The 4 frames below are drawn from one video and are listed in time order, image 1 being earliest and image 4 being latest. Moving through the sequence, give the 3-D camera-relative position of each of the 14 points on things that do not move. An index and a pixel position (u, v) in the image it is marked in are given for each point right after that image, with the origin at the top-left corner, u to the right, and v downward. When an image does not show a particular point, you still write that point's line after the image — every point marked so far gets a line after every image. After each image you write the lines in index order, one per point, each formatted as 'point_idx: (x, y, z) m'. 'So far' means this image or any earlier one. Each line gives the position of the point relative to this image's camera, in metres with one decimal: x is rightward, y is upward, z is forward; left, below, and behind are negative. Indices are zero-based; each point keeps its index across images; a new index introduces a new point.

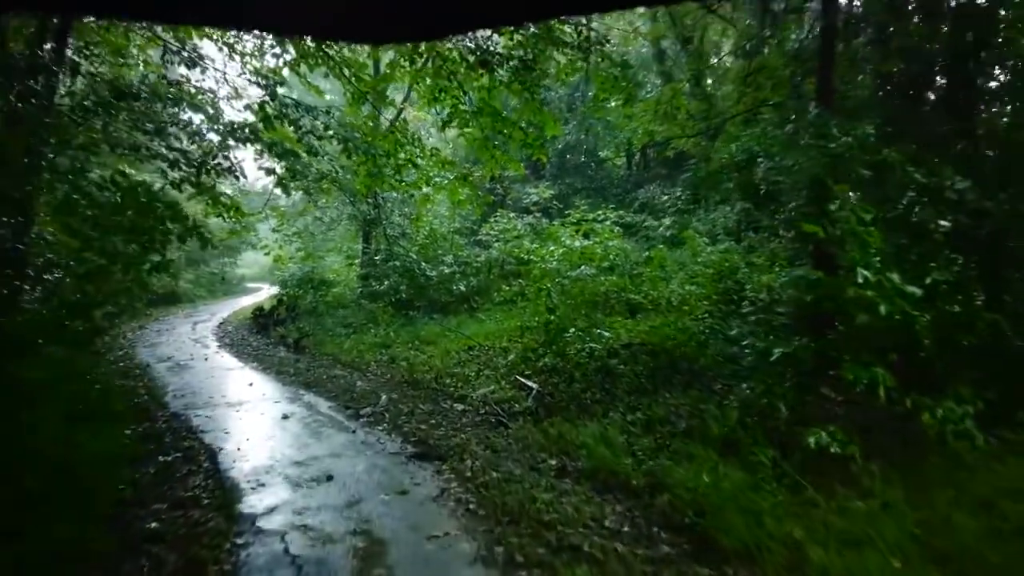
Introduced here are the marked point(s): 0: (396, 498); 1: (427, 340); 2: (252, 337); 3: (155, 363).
0: (-0.8, -1.5, +5.4) m
1: (-1.4, -0.8, +12.2) m
2: (-5.0, -1.0, +14.5) m
3: (-5.4, -1.1, +11.3) m
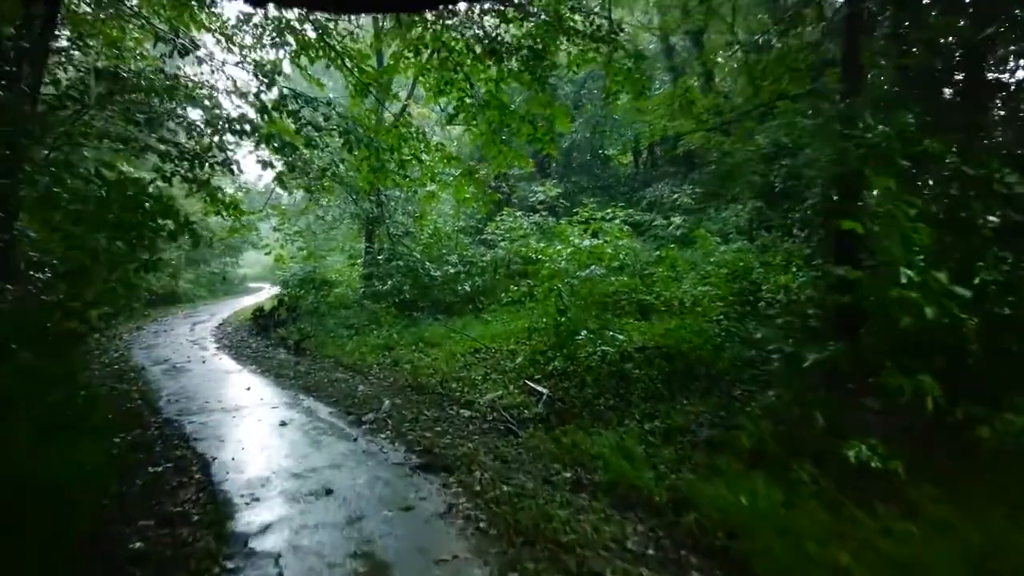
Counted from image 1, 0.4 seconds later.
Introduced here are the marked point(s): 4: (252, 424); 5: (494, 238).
0: (-0.7, -1.5, +5.0) m
1: (-1.3, -0.8, +11.8) m
2: (-4.9, -1.0, +14.2) m
3: (-5.3, -1.1, +11.0) m
4: (-2.6, -1.4, +7.5) m
5: (-0.4, +1.0, +15.3) m
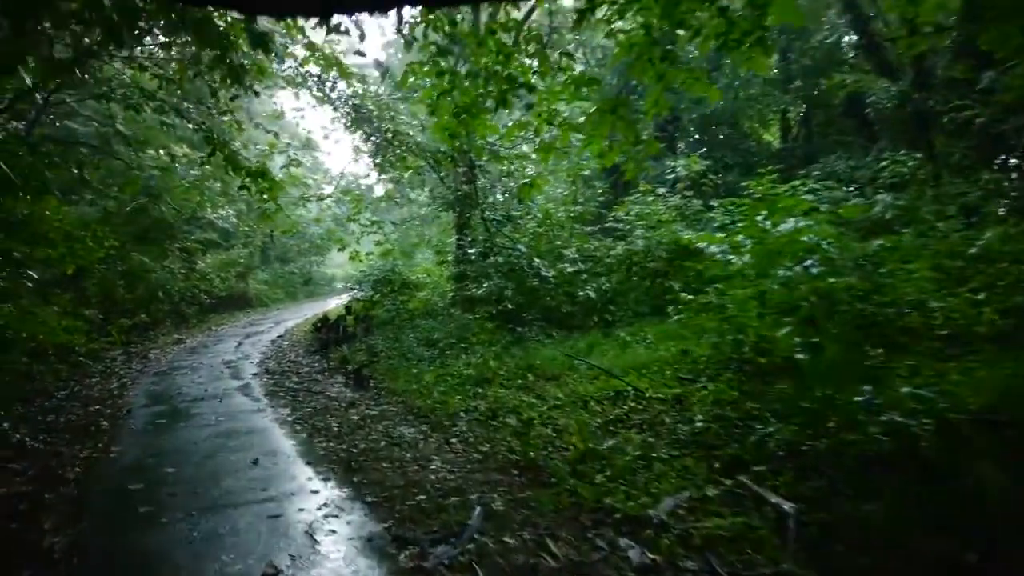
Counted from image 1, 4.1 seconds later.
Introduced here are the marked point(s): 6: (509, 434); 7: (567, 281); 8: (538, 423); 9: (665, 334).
0: (0.0, -1.6, +1.1) m
1: (+0.4, -0.9, +8.0) m
2: (-3.0, -1.0, +10.8) m
3: (-3.7, -1.2, +7.7) m
4: (-1.5, -1.4, +3.9) m
5: (+1.7, +0.9, +11.3) m
6: (0.0, -1.2, +6.0) m
7: (+0.8, +0.1, +10.6) m
8: (+0.2, -1.1, +6.2) m
9: (+1.7, -0.5, +8.6) m
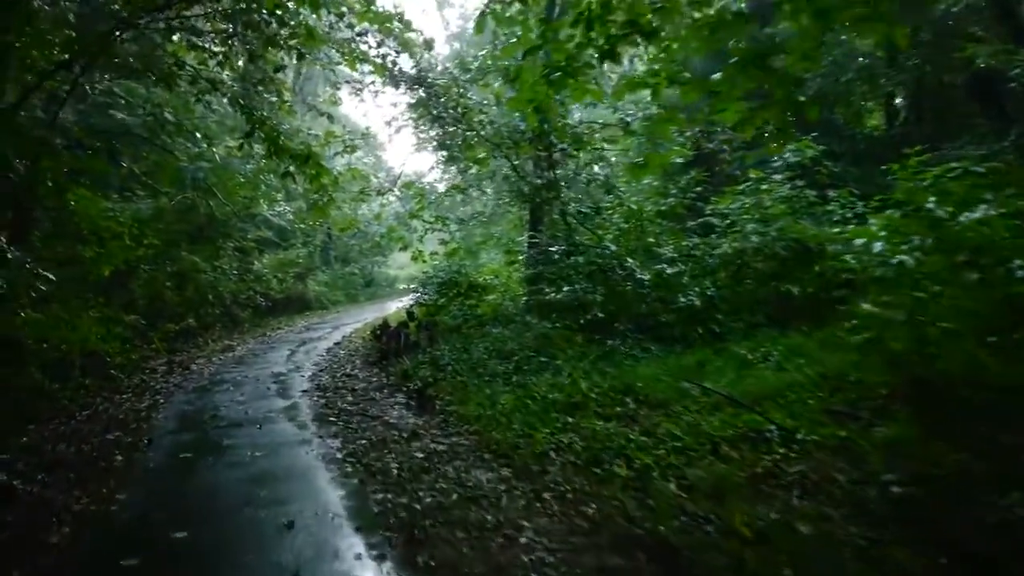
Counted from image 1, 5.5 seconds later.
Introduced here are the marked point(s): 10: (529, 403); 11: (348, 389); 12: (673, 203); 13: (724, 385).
0: (+0.3, -1.6, -0.3) m
1: (+1.2, -1.0, +6.4) m
2: (-1.9, -1.1, +9.6) m
3: (-2.9, -1.2, +6.5) m
4: (-1.0, -1.5, +2.5) m
5: (+2.8, +0.9, +9.7) m
6: (+0.7, -1.2, +4.6) m
7: (+1.8, 0.0, +9.0) m
8: (+0.9, -1.2, +4.7) m
9: (+2.6, -0.6, +7.0) m
10: (+0.2, -1.0, +6.9) m
11: (-1.9, -1.1, +8.7) m
12: (+2.2, +1.2, +10.3) m
13: (+1.9, -0.8, +6.5) m
